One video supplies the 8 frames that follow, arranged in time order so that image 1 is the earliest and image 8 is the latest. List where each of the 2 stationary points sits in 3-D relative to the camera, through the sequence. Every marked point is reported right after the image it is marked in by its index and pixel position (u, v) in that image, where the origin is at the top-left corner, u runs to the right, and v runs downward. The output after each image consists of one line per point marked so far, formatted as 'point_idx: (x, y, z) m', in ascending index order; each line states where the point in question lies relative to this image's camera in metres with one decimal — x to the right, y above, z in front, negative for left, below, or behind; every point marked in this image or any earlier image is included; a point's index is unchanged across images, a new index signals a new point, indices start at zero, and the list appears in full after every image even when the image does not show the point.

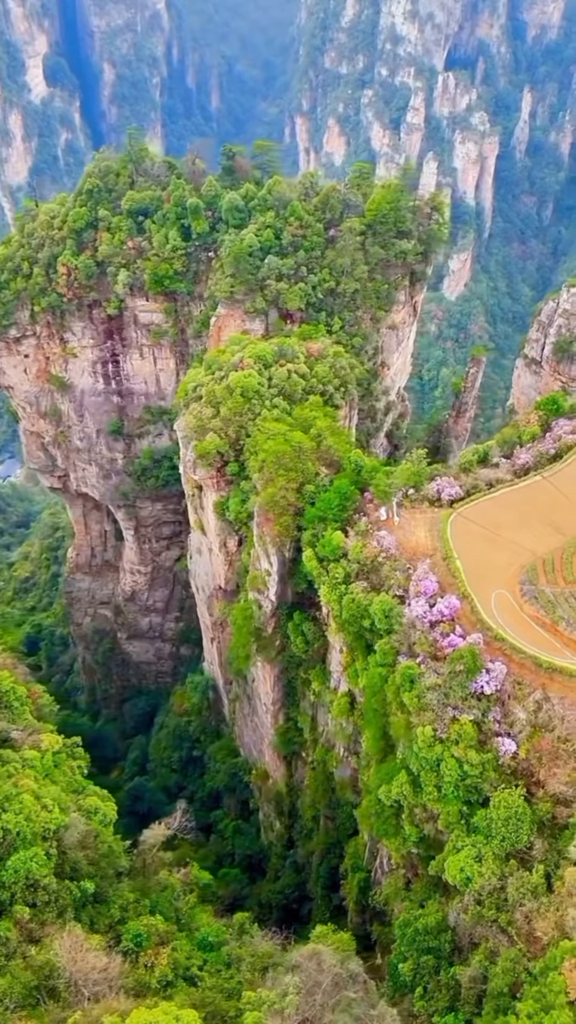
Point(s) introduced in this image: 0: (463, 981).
0: (+3.3, -8.8, +14.8) m
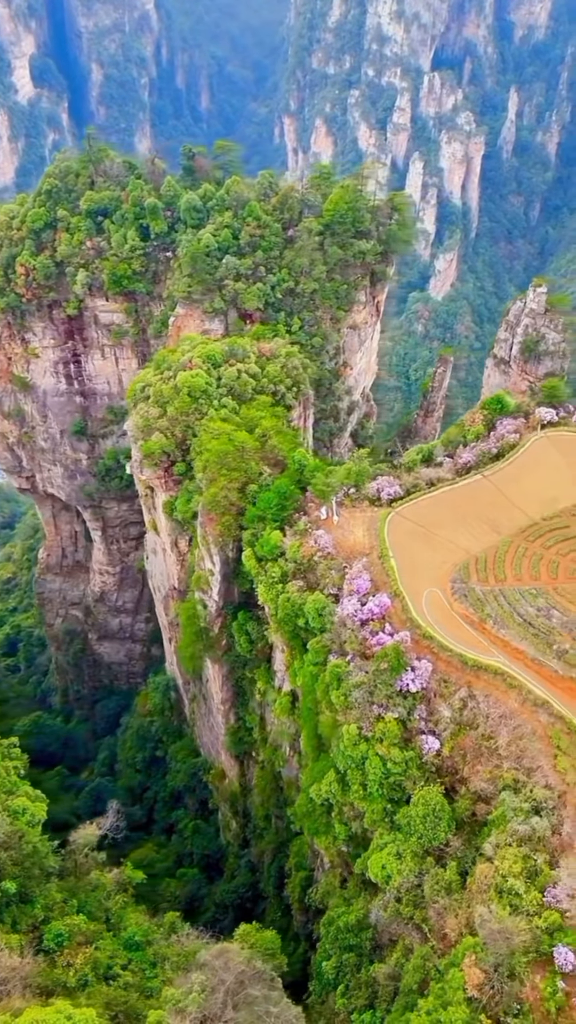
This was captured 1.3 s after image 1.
0: (+1.7, -8.8, +14.9) m
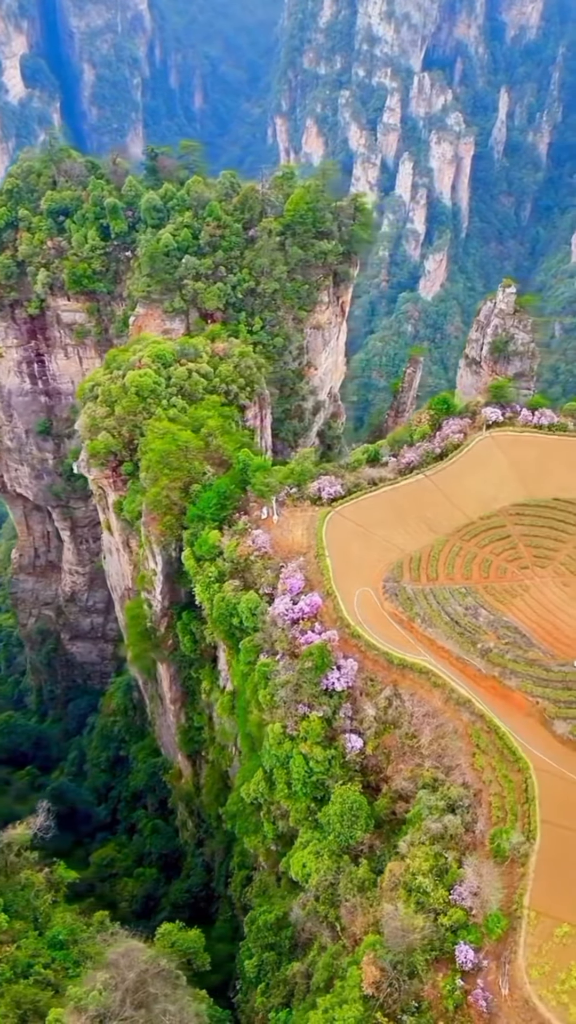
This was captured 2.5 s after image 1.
0: (+0.1, -8.8, +14.9) m
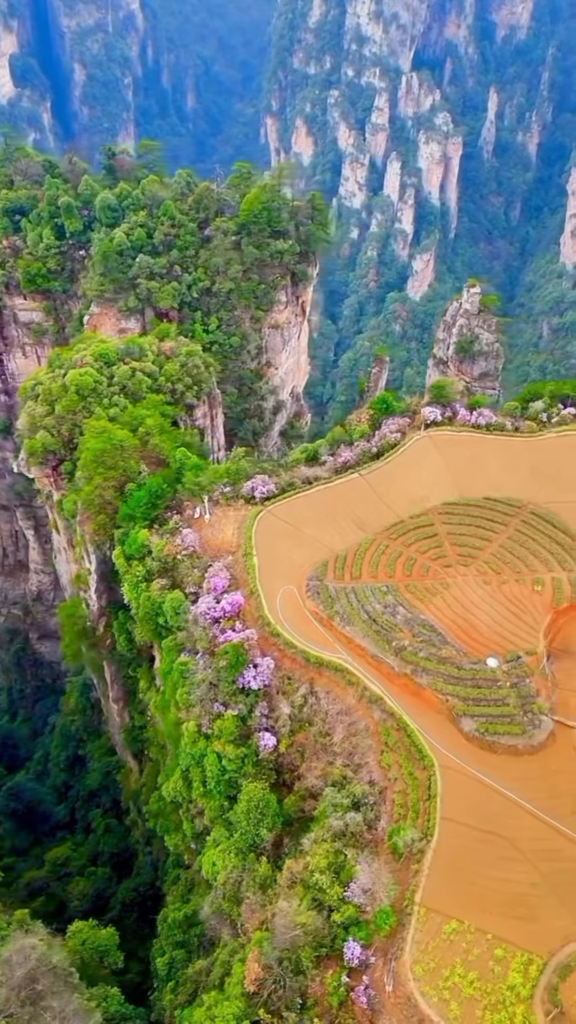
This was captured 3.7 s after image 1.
0: (-1.7, -8.7, +14.9) m
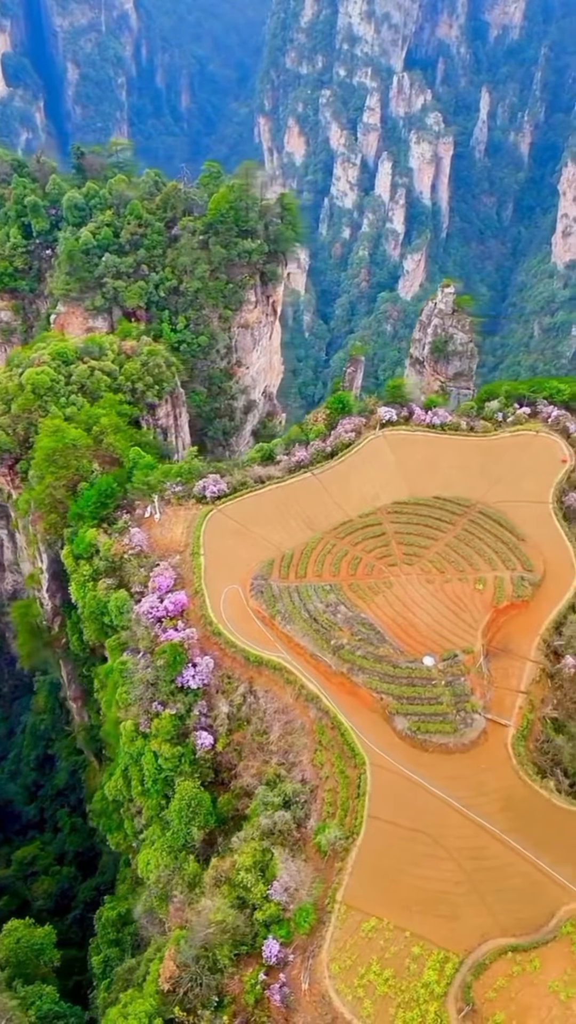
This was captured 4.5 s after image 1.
0: (-3.0, -8.7, +14.9) m
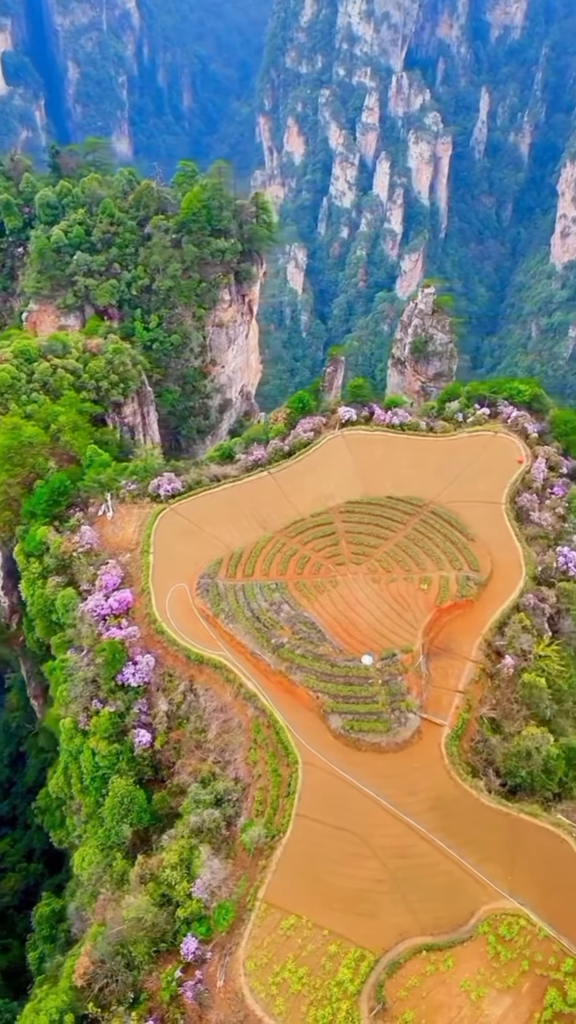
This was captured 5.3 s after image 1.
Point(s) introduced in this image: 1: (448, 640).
0: (-4.4, -8.7, +15.0) m
1: (+3.6, -2.9, +17.7) m
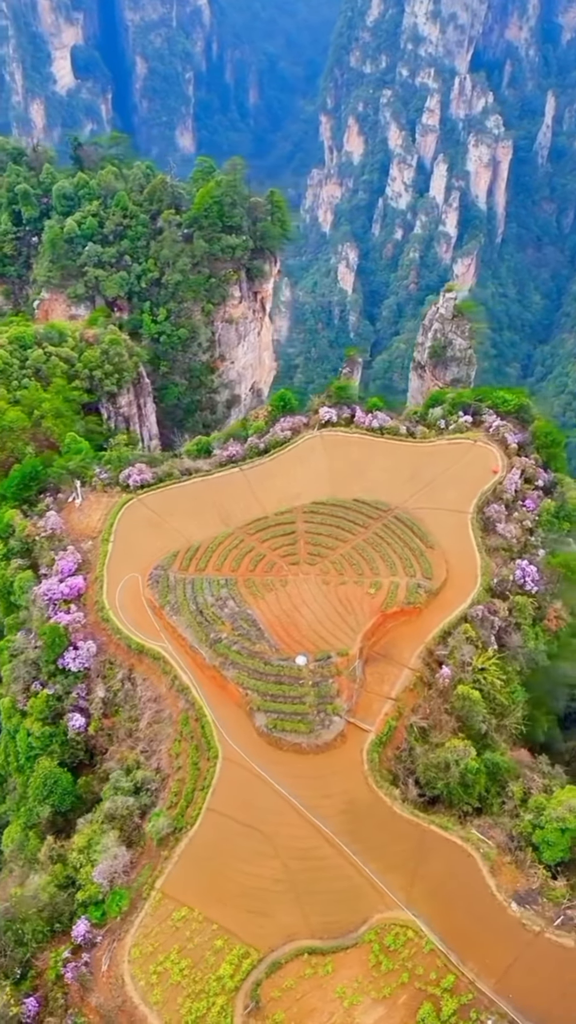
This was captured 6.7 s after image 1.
0: (-6.2, -8.3, +15.3) m
1: (+2.2, -3.0, +17.5) m
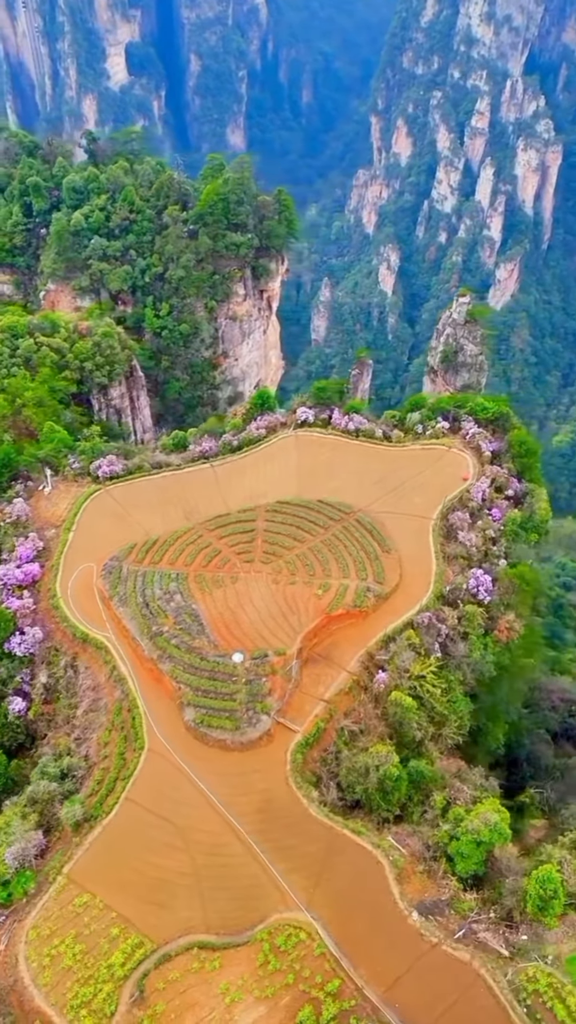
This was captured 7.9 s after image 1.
0: (-7.8, -8.0, +15.7) m
1: (+0.9, -3.0, +17.5) m
